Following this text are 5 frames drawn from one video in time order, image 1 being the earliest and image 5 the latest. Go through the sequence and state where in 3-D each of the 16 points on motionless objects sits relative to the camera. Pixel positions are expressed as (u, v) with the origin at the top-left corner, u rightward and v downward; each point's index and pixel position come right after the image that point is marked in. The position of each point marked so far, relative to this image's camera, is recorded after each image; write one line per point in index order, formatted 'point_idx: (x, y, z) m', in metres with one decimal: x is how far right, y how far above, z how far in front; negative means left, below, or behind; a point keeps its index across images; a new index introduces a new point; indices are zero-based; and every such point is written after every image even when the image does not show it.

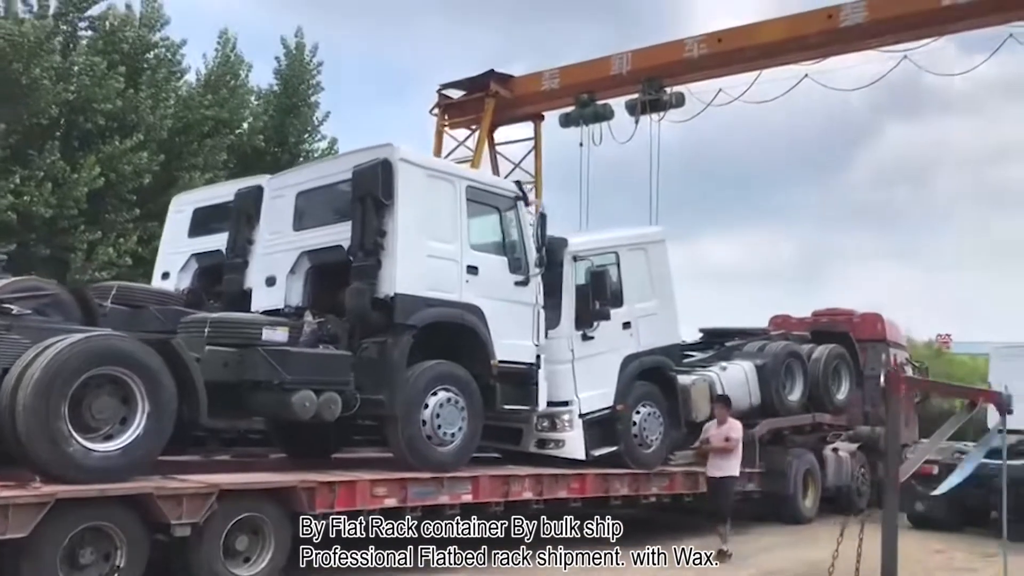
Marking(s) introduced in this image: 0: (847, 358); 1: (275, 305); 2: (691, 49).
0: (+5.2, -1.1, +14.3) m
1: (-2.4, -0.2, +9.4) m
2: (+3.6, +4.7, +18.2) m
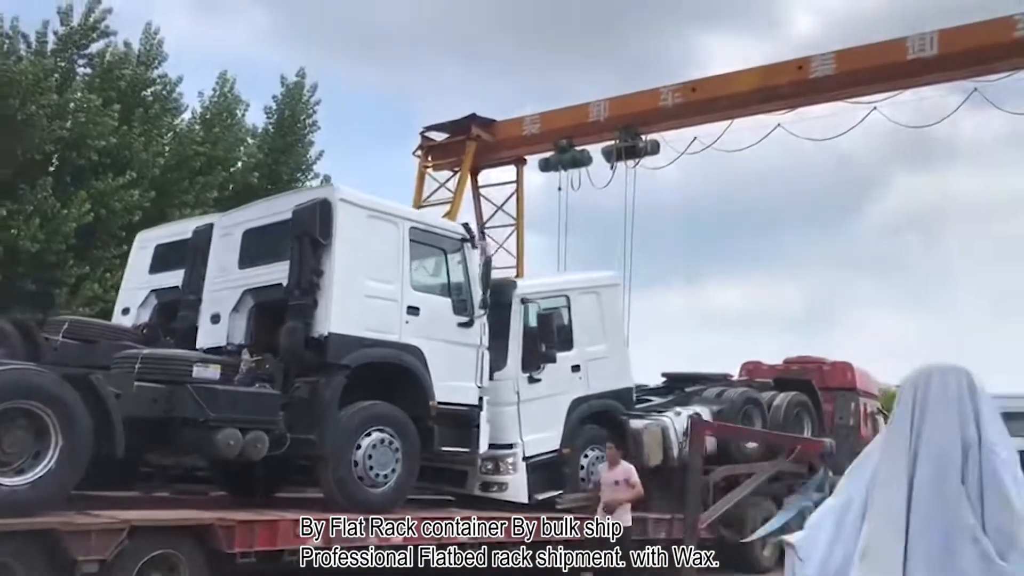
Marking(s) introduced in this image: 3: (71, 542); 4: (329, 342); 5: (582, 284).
0: (+4.6, -1.8, +14.2) m
1: (-3.0, -0.6, +9.5) m
2: (+3.1, +3.8, +18.4) m
3: (-3.0, -1.7, +6.3) m
4: (-1.6, -0.5, +8.3) m
5: (+0.8, +0.1, +11.0) m
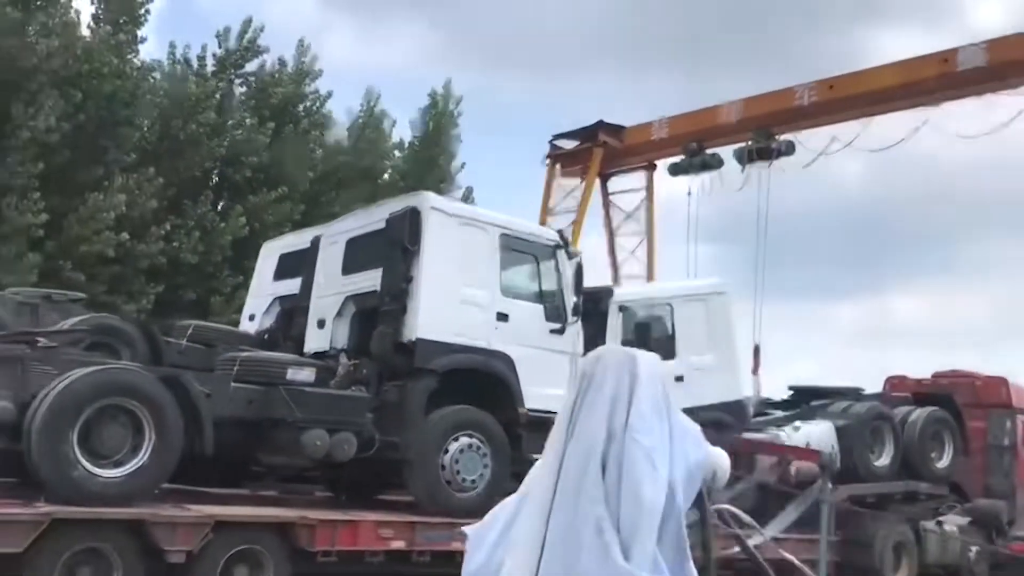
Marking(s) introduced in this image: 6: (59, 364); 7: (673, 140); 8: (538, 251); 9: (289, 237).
0: (+6.2, -1.9, +13.2) m
1: (-2.0, -0.6, +9.7) m
2: (+5.5, +3.6, +17.6) m
3: (-2.5, -1.8, +6.6) m
4: (-0.9, -0.5, +8.4) m
5: (+2.0, 0.0, +10.6) m
6: (-3.5, -0.6, +7.0) m
7: (+3.4, +3.1, +19.5) m
8: (+0.3, +0.4, +9.5) m
9: (-3.1, +0.7, +12.7) m
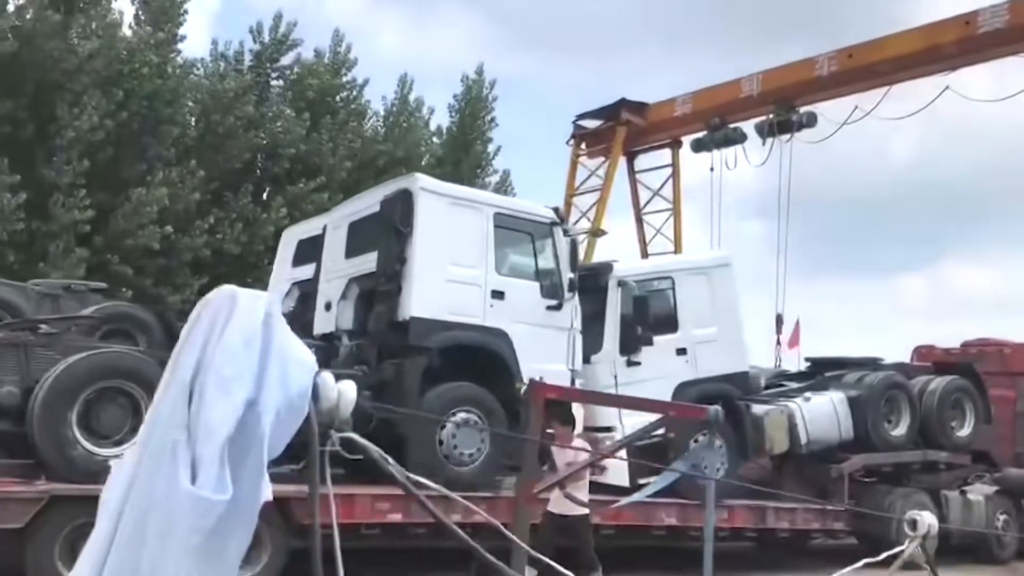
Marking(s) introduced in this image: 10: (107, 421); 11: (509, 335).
0: (+6.5, -1.5, +13.0) m
1: (-2.0, -0.5, +10.1) m
2: (+5.8, +4.2, +17.4) m
3: (-2.7, -1.7, +7.0) m
4: (-0.9, -0.4, +8.7) m
5: (+2.0, +0.3, +10.7) m
6: (-3.6, -0.5, +7.4) m
7: (+3.9, +3.6, +19.4) m
8: (+0.2, +0.6, +9.7) m
9: (-2.9, +0.9, +13.0) m
10: (-3.1, -1.0, +7.2) m
11: (0.0, -0.5, +9.2) m
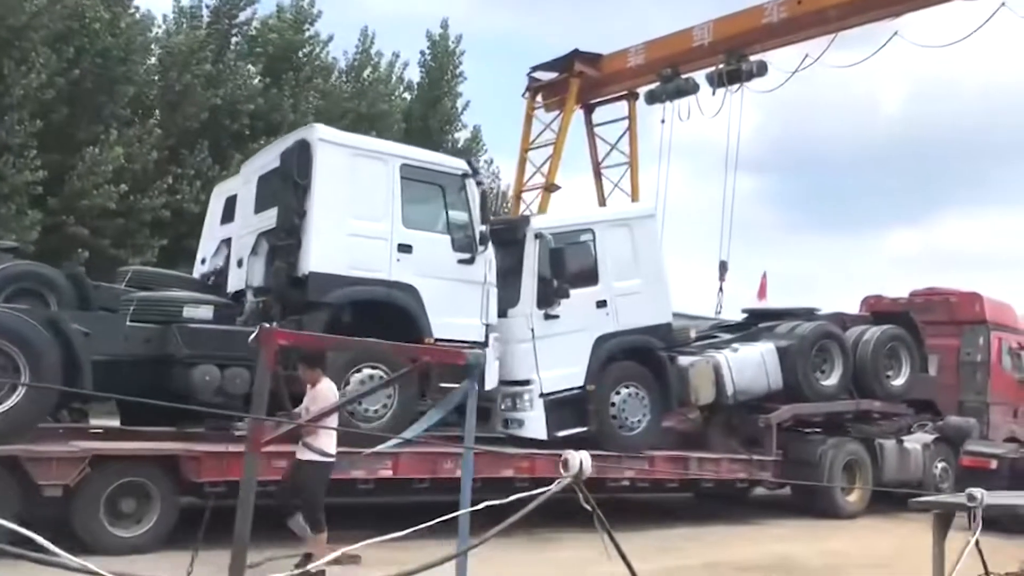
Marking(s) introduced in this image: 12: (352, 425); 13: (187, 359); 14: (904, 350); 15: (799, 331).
0: (+5.5, -0.7, +12.9) m
1: (-2.9, 0.0, +9.9) m
2: (+4.8, +5.1, +17.1) m
3: (-3.6, -1.3, +6.9) m
4: (-1.8, +0.1, +8.5) m
5: (+1.1, +0.8, +10.5) m
6: (-4.5, -0.2, +7.2) m
7: (+2.8, +4.6, +19.1) m
8: (-0.7, +1.1, +9.5) m
9: (-3.9, +1.5, +12.8) m
10: (-4.0, -0.7, +7.0) m
11: (-0.9, 0.0, +9.1) m
12: (-1.5, -1.3, +8.6) m
13: (-2.8, -0.6, +8.1) m
14: (+5.6, -0.9, +13.1) m
15: (+3.7, -0.6, +12.0) m
